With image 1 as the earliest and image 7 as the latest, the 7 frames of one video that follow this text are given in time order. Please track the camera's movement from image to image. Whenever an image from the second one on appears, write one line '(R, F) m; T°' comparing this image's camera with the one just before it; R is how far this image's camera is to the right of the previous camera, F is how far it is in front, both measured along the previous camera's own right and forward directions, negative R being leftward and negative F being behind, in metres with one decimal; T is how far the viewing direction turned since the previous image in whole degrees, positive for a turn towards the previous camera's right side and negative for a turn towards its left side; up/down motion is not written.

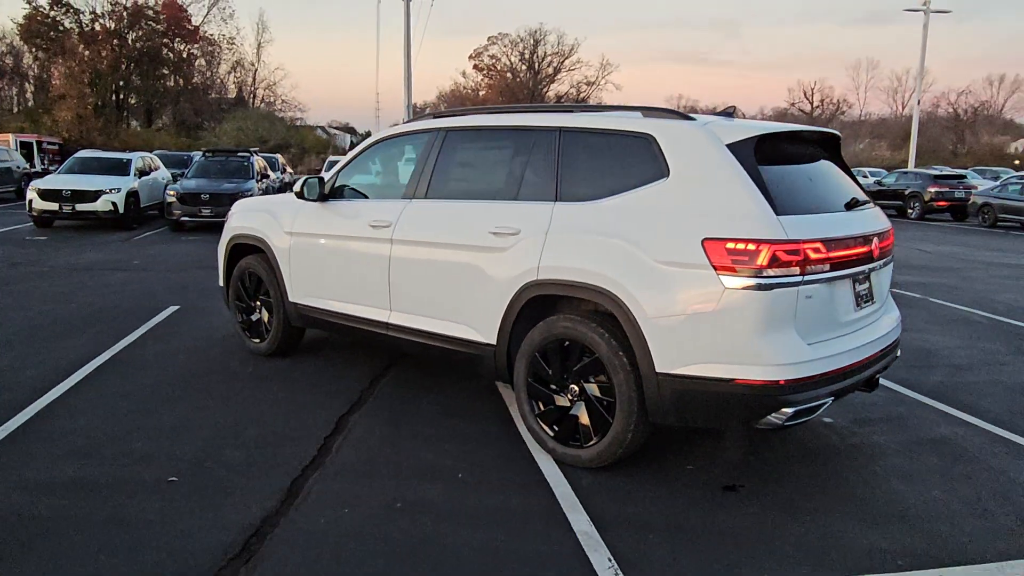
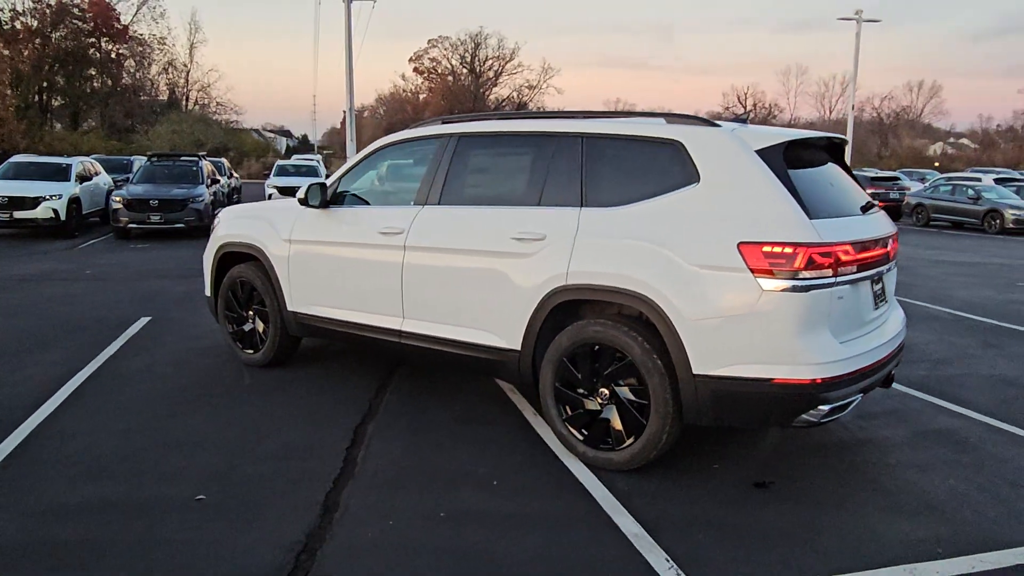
(-0.5, 0.0) m; +4°
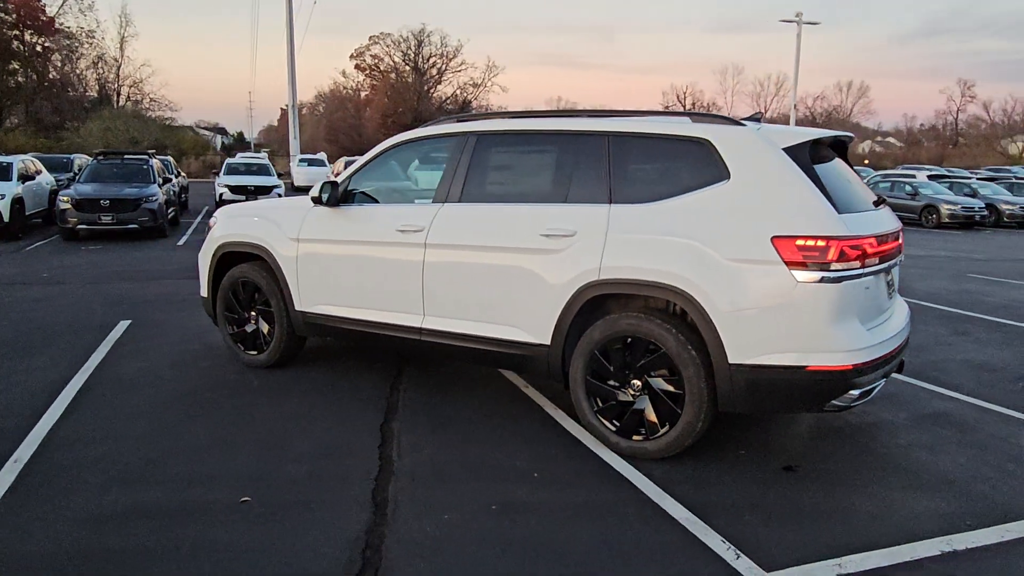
(-0.5, 0.0) m; +4°
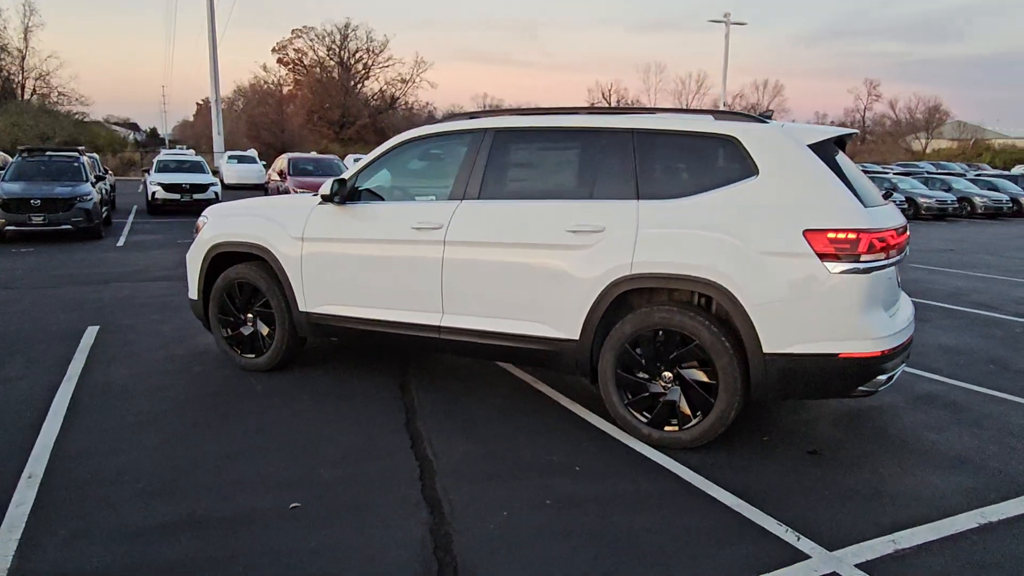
(-0.6, 0.0) m; +5°
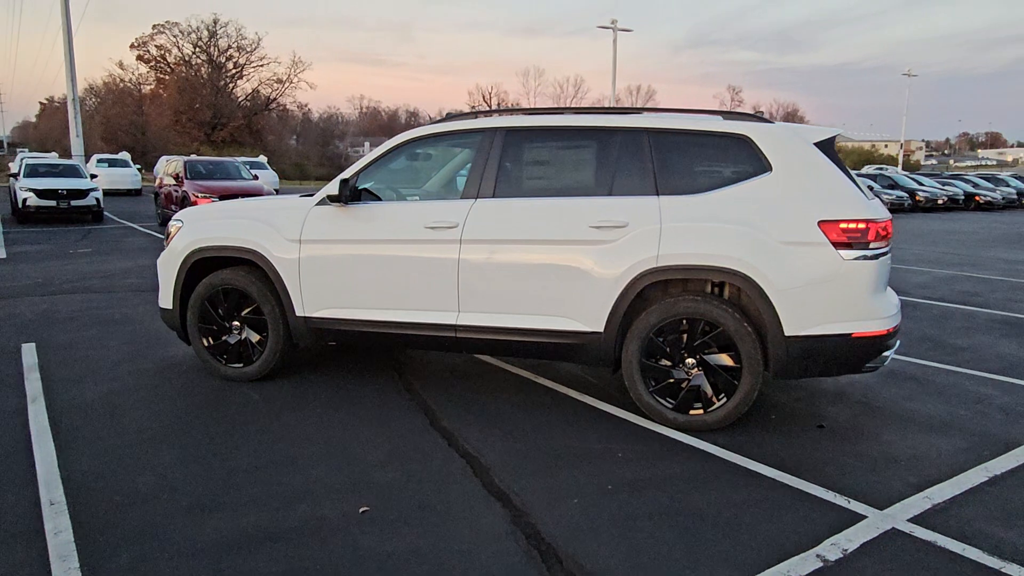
(-0.8, 0.0) m; +9°
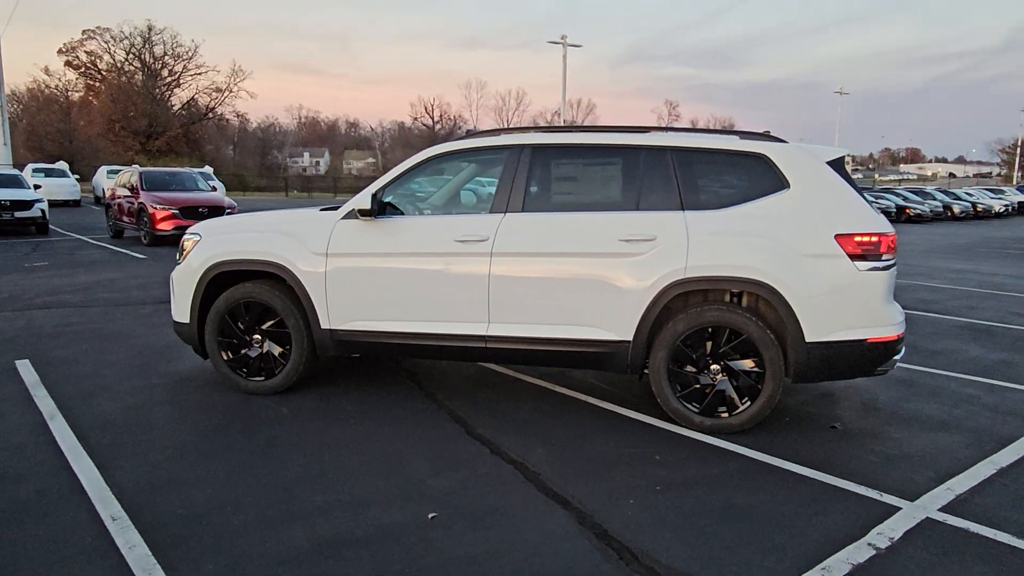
(-0.6, -0.1) m; +4°
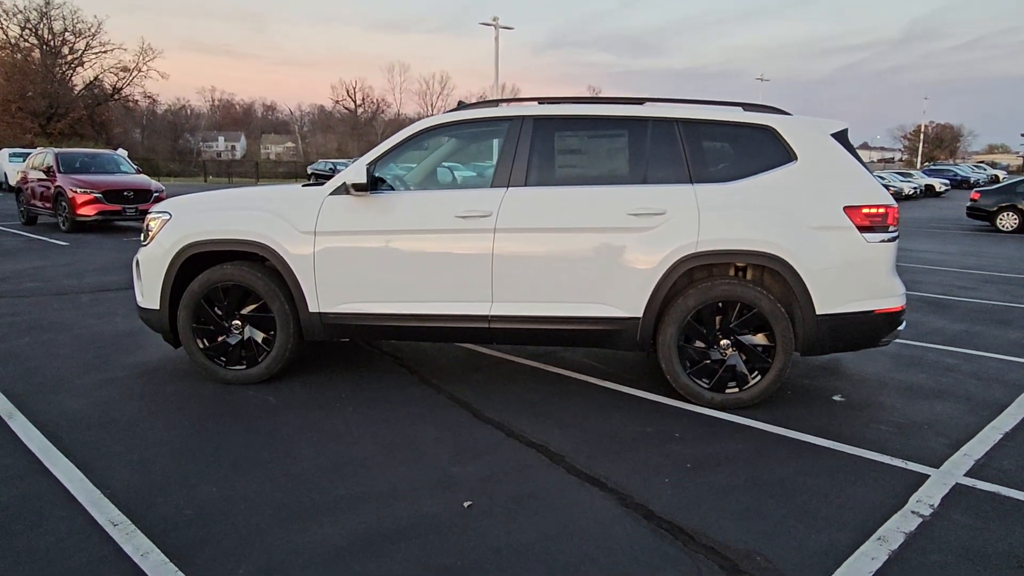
(-0.5, +0.2) m; +6°
